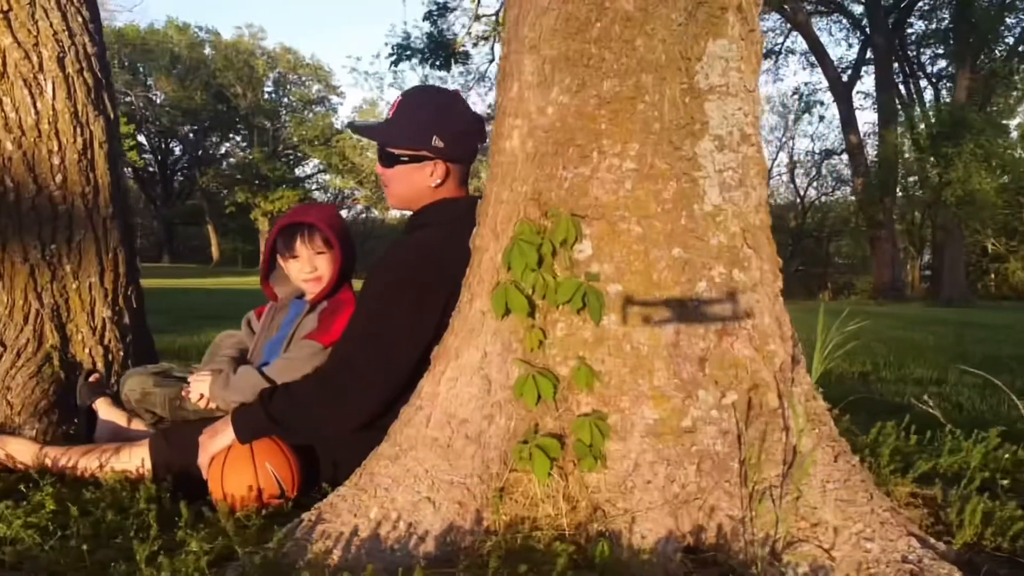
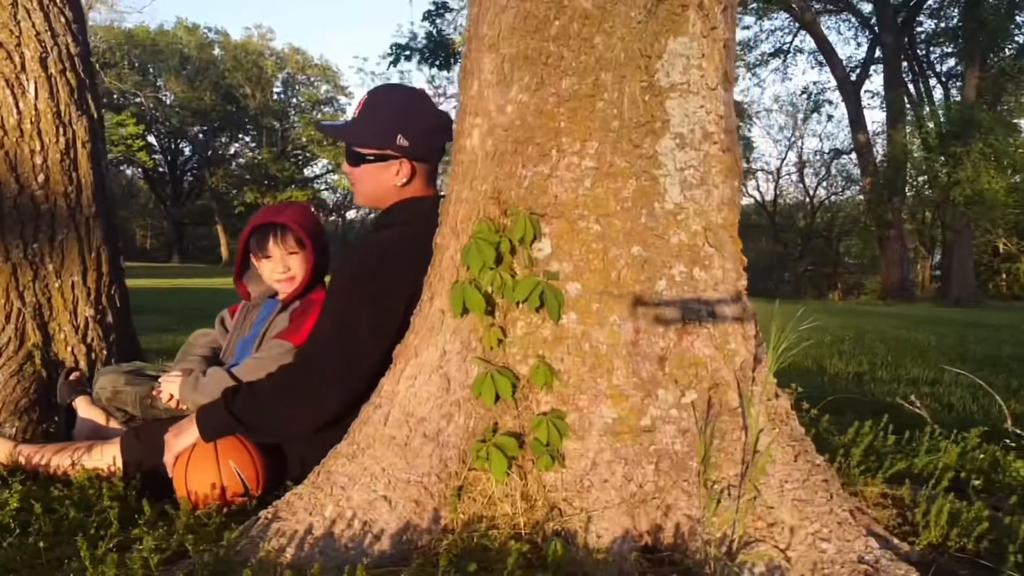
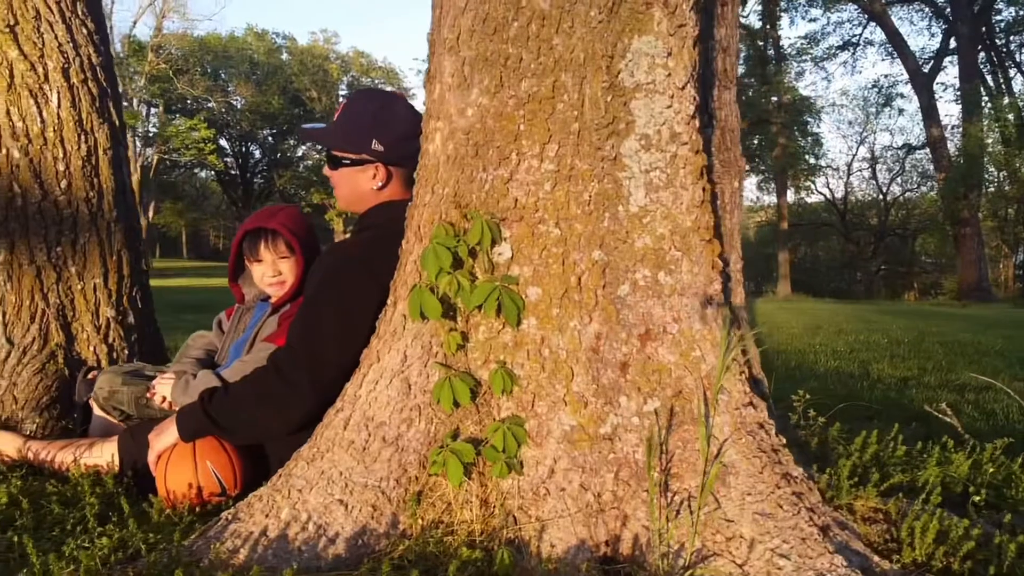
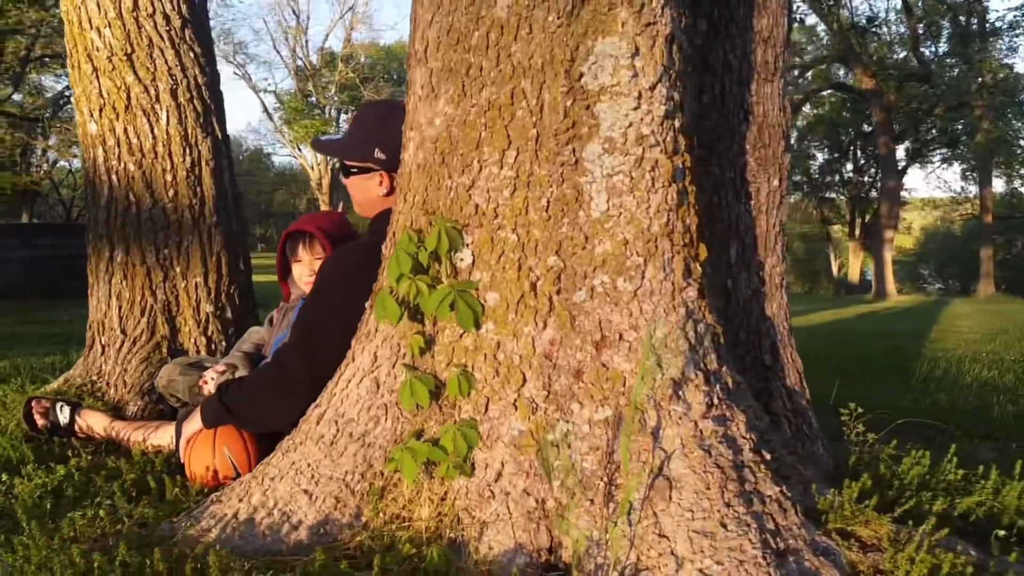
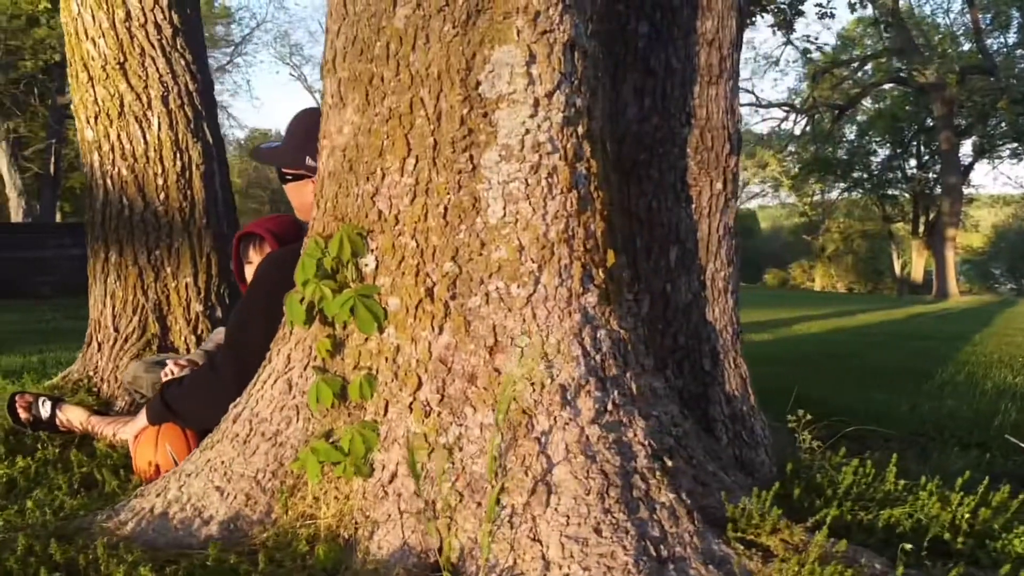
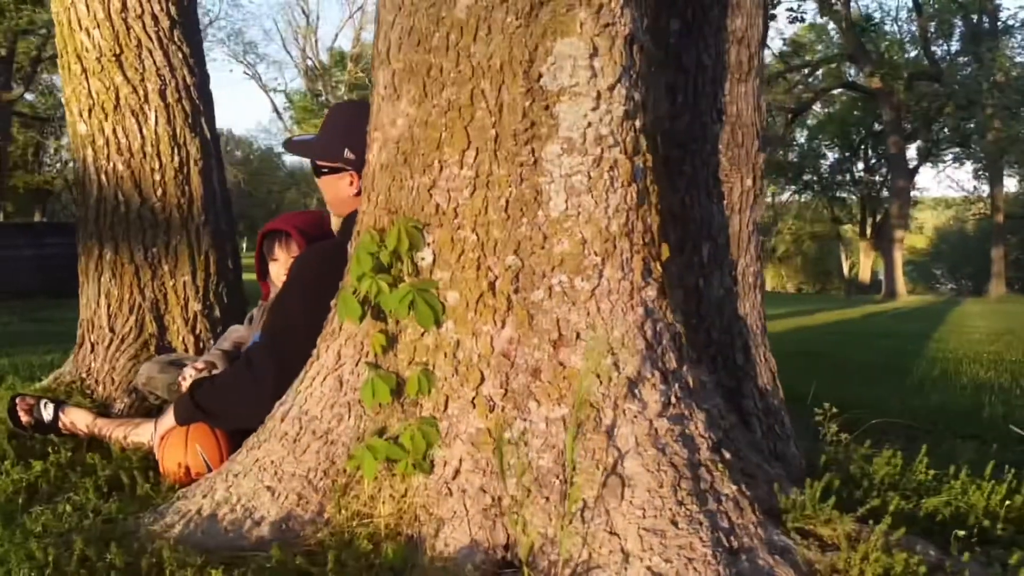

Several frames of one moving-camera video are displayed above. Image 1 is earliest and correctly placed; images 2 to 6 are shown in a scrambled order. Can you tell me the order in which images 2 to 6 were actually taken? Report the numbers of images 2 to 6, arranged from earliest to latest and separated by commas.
2, 3, 4, 6, 5
